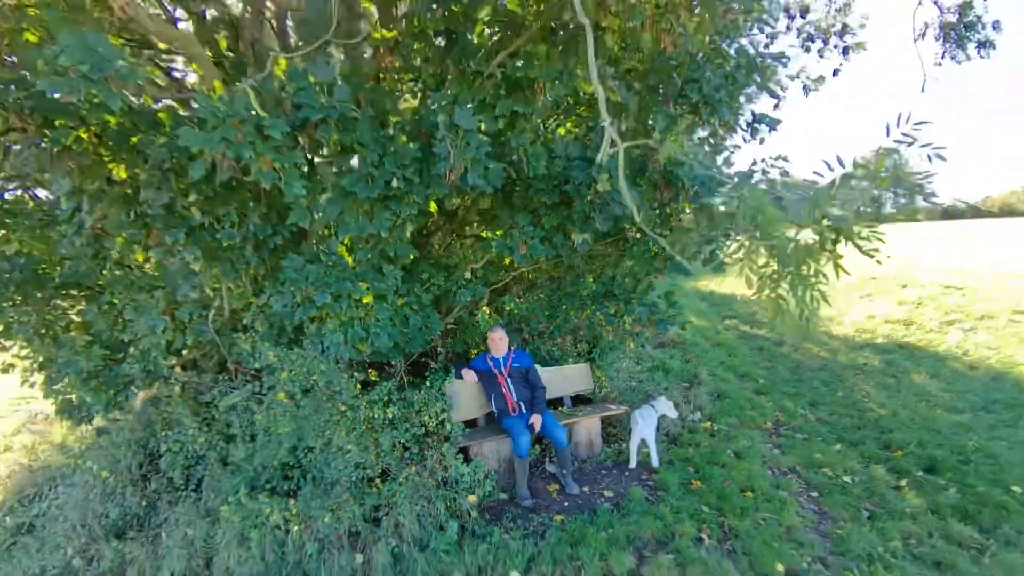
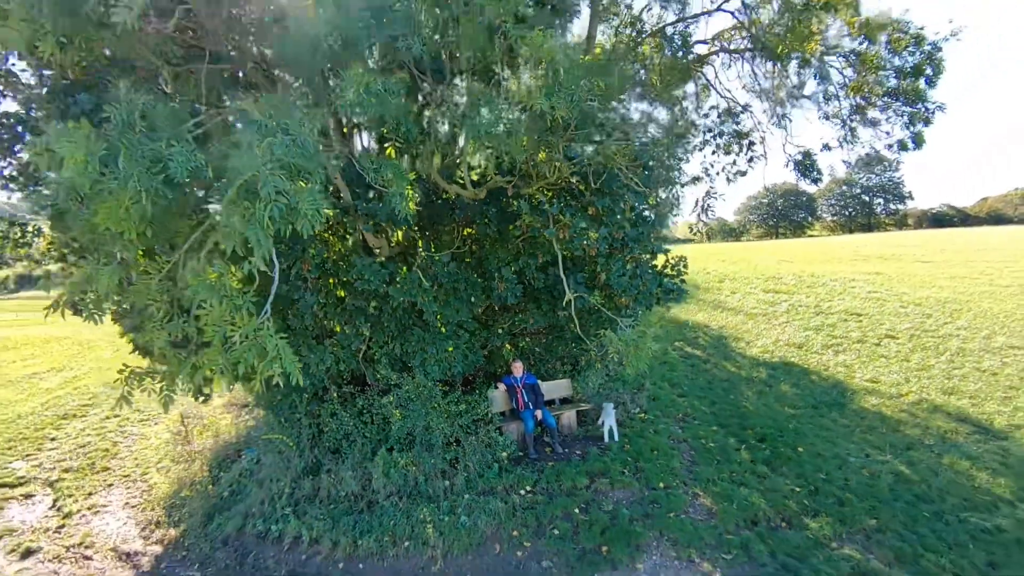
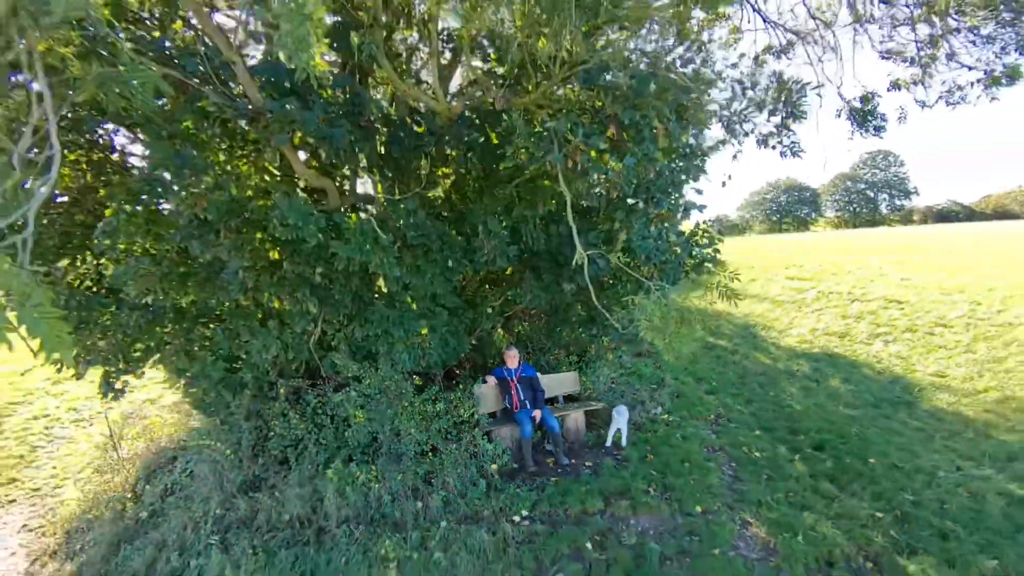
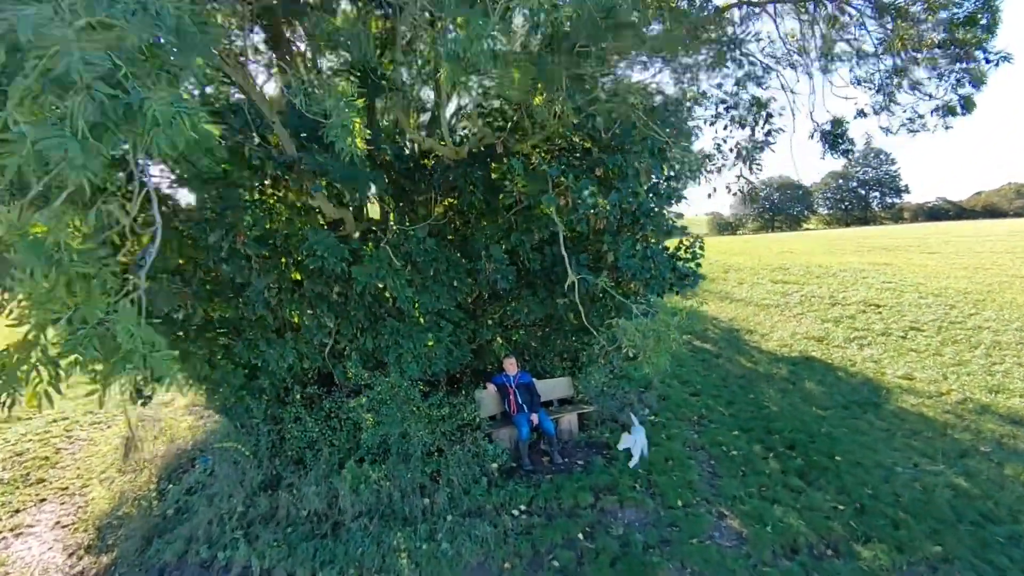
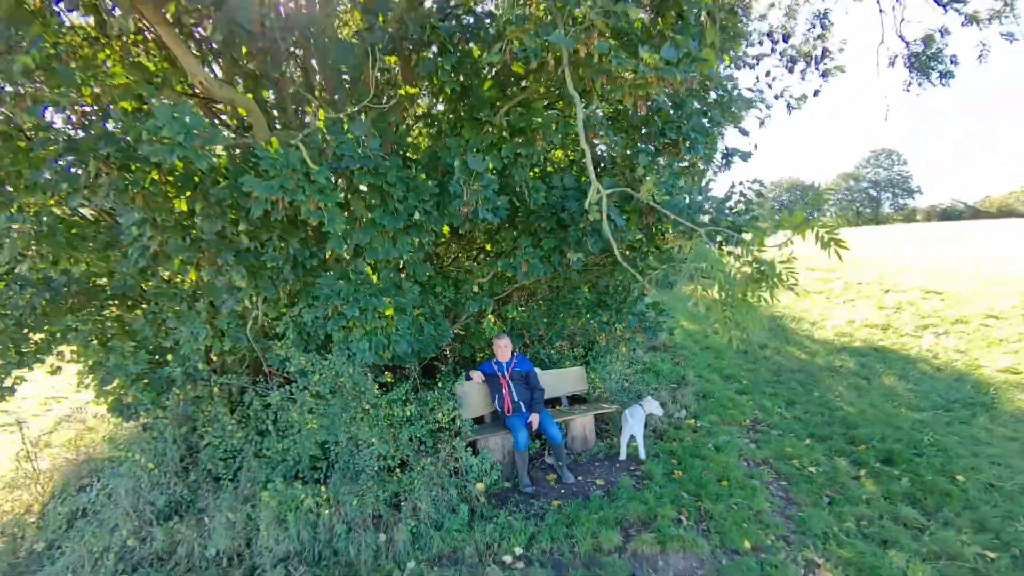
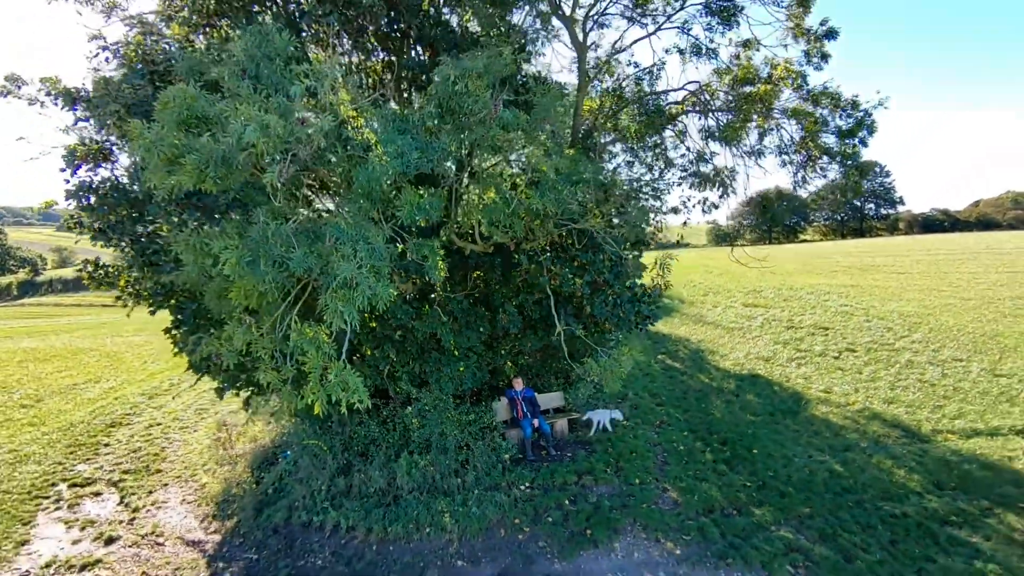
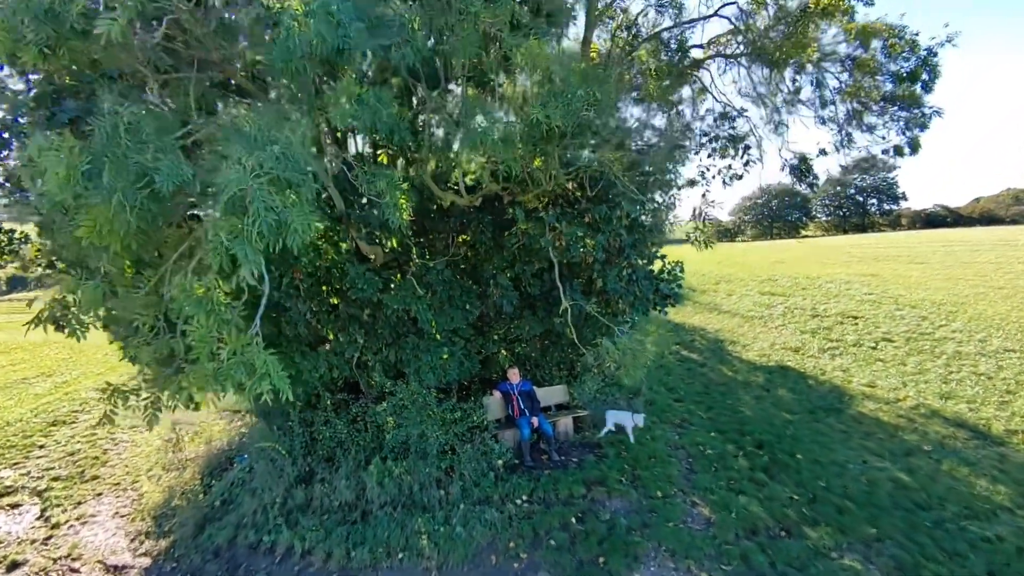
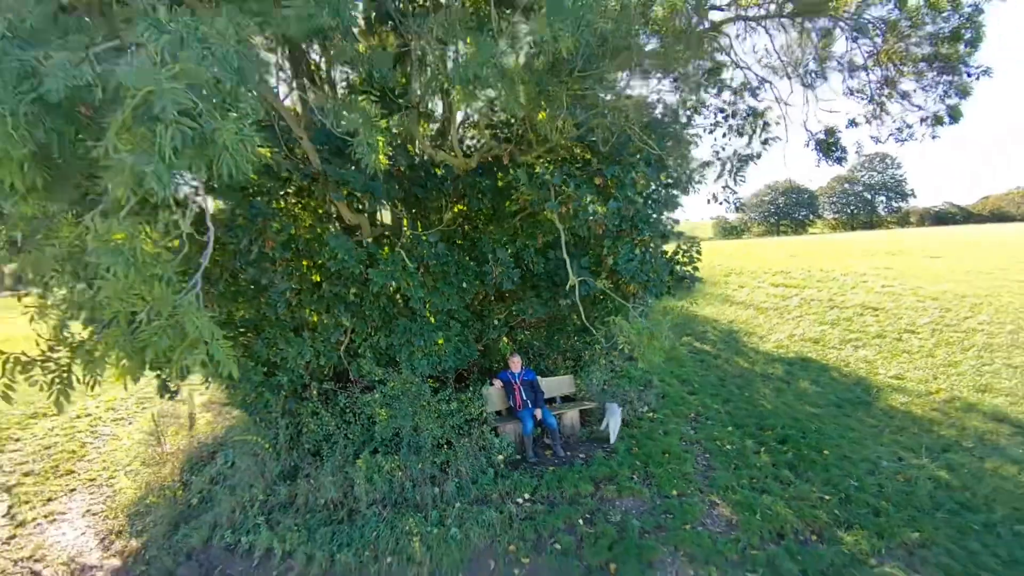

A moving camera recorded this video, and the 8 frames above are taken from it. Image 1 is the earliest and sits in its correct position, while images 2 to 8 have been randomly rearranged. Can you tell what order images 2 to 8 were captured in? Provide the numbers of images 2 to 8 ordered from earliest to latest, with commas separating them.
5, 3, 8, 2, 6, 7, 4
